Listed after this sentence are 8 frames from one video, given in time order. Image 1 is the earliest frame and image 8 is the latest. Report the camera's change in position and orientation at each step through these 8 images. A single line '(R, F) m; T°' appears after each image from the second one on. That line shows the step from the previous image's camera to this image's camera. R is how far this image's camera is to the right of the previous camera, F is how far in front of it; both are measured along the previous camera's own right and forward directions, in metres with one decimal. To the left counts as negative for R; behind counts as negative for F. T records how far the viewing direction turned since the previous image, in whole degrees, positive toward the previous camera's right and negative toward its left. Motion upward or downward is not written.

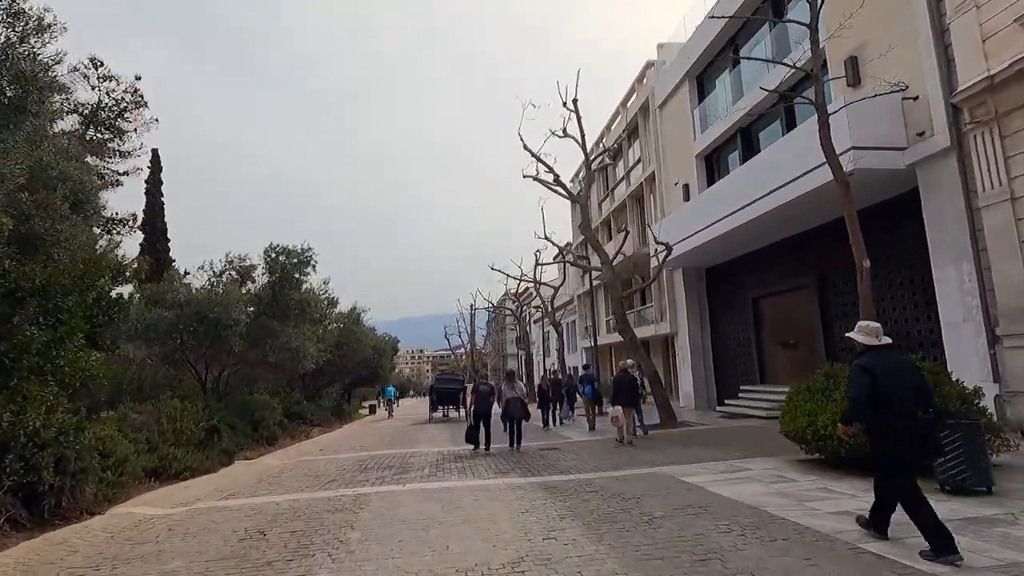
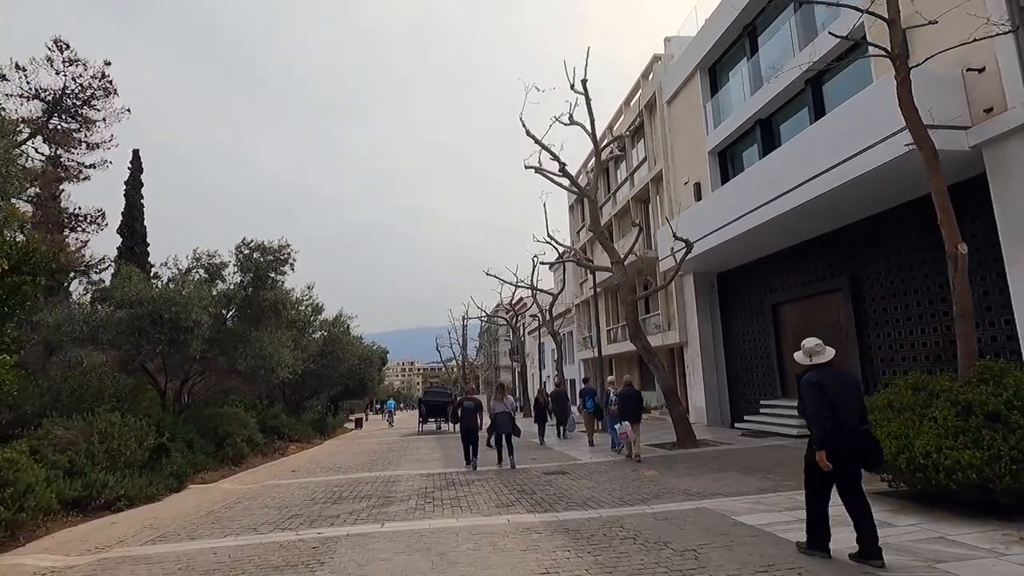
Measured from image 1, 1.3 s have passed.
(-0.2, +1.7) m; +1°
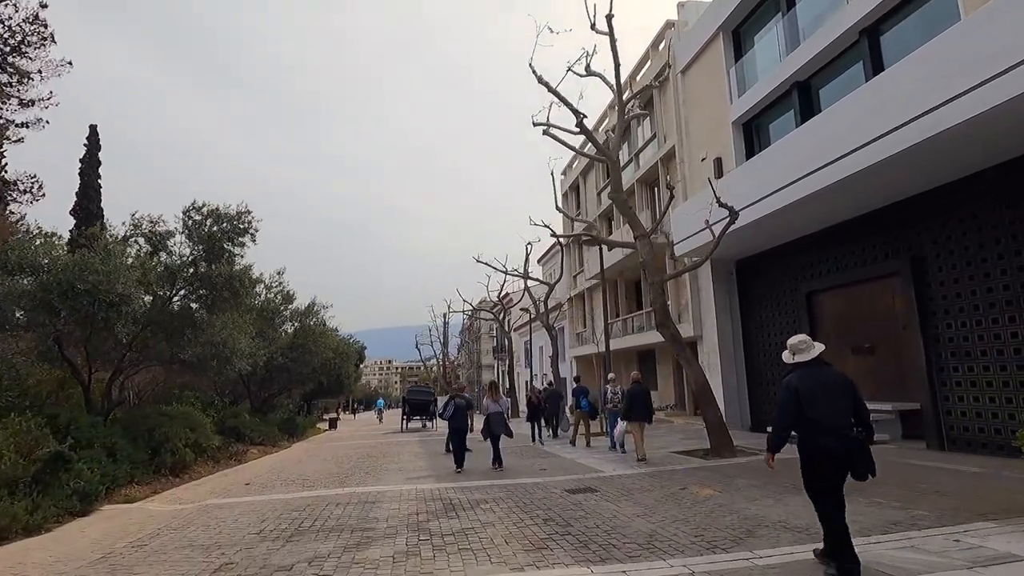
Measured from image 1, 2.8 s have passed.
(-0.6, +2.4) m; +2°
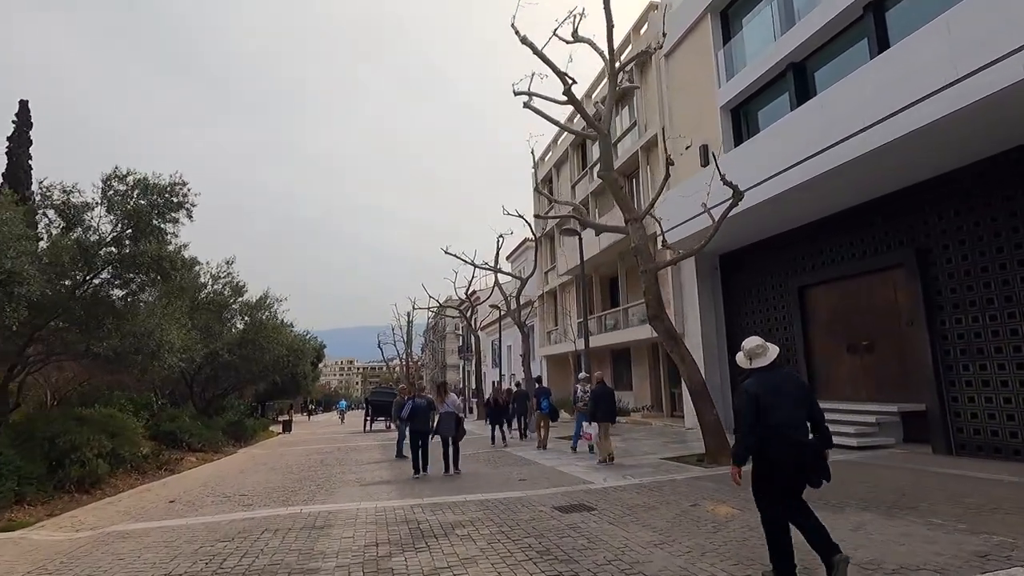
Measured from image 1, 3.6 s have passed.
(-0.2, +1.4) m; +4°
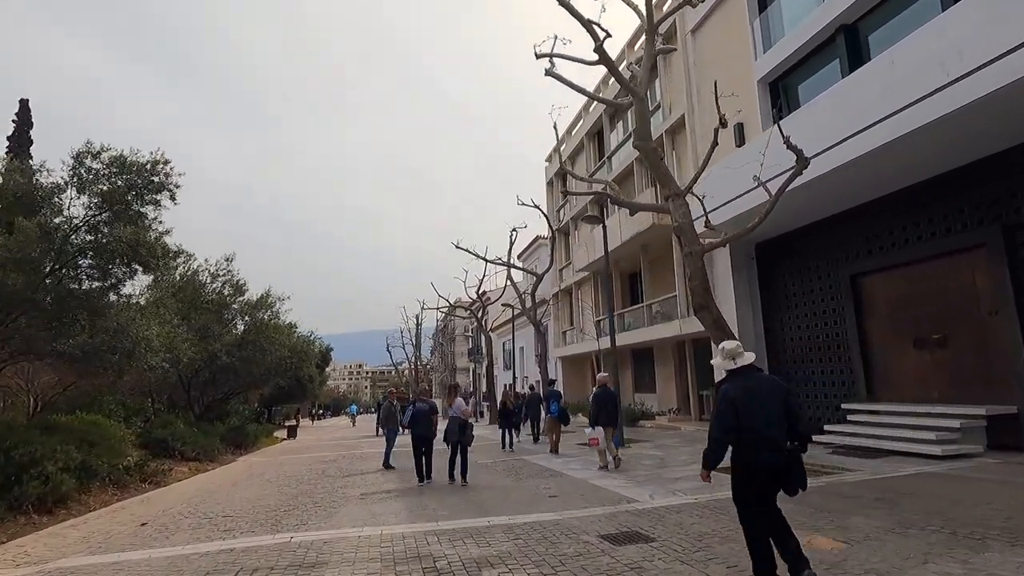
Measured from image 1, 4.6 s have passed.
(-0.3, +1.4) m; -1°
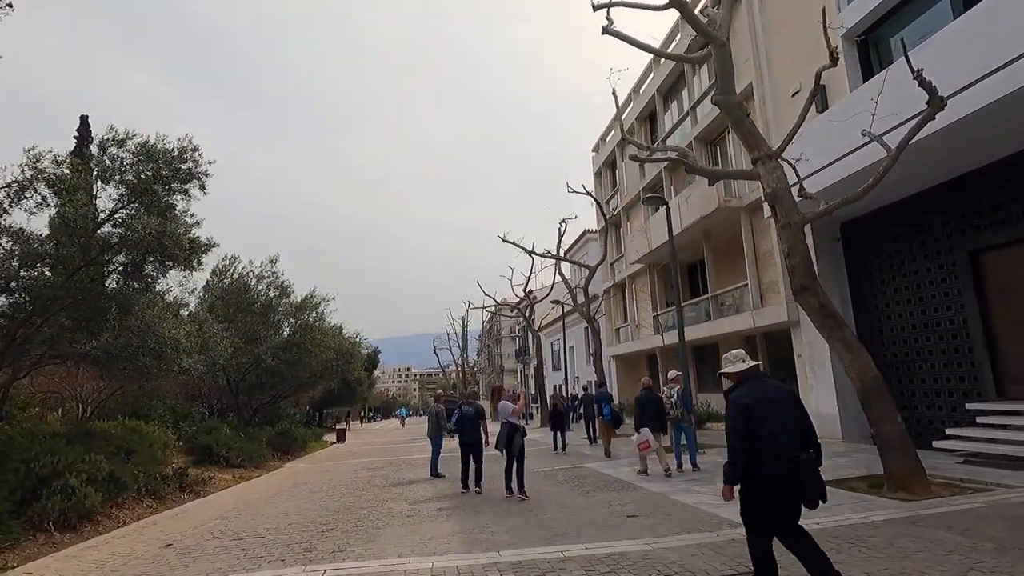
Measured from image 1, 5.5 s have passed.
(-0.3, +1.2) m; -5°
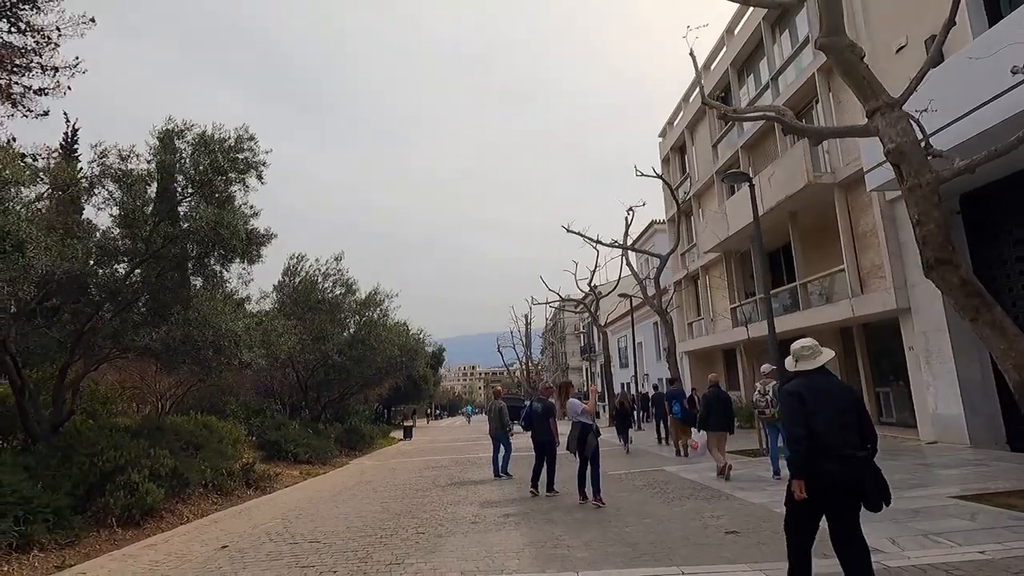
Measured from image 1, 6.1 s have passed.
(-0.1, +0.8) m; -7°
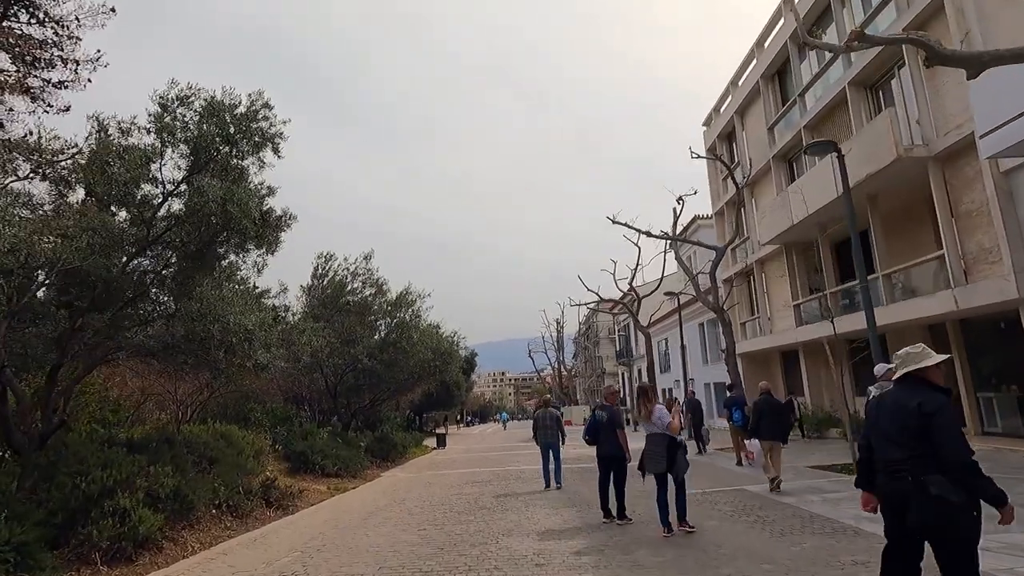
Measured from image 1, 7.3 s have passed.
(-0.4, +1.5) m; -3°
